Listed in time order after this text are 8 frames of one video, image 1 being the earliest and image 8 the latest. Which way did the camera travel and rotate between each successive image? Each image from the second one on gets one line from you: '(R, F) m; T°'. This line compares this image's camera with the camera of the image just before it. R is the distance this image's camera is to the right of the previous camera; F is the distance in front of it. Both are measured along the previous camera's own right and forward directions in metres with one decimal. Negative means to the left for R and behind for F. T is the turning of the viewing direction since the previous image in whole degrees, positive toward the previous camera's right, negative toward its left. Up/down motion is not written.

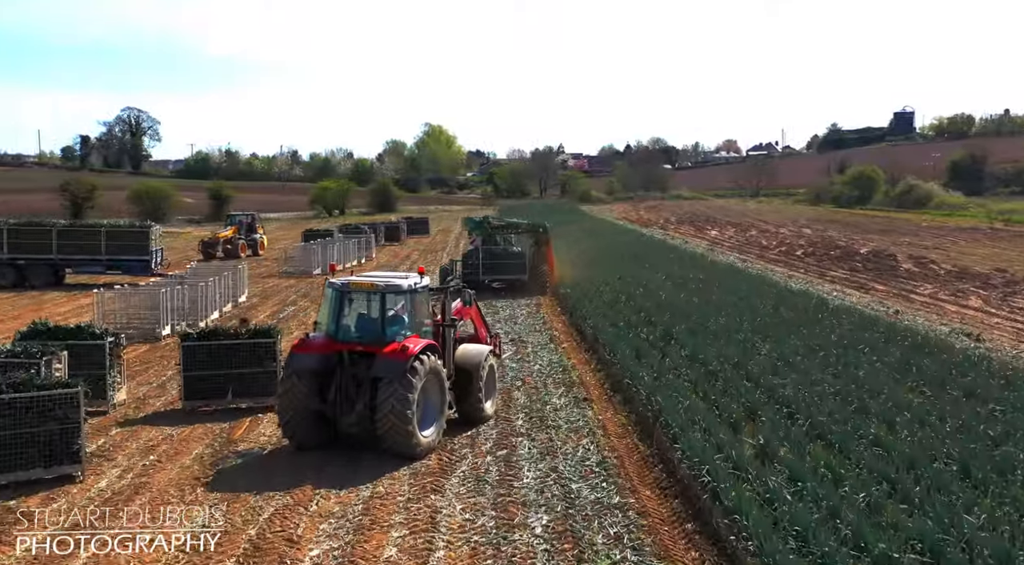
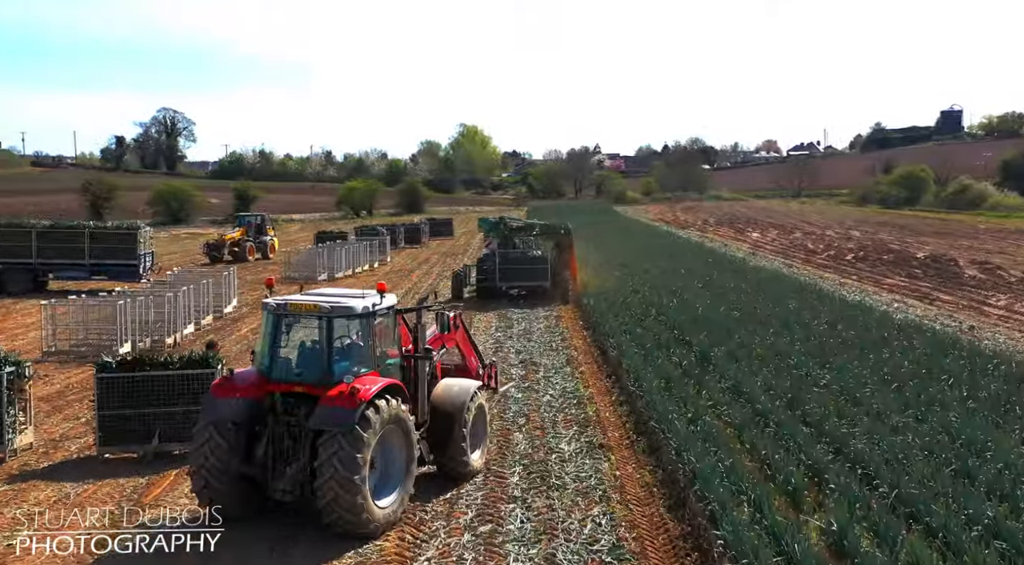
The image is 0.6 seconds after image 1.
(+0.4, +2.2) m; -2°
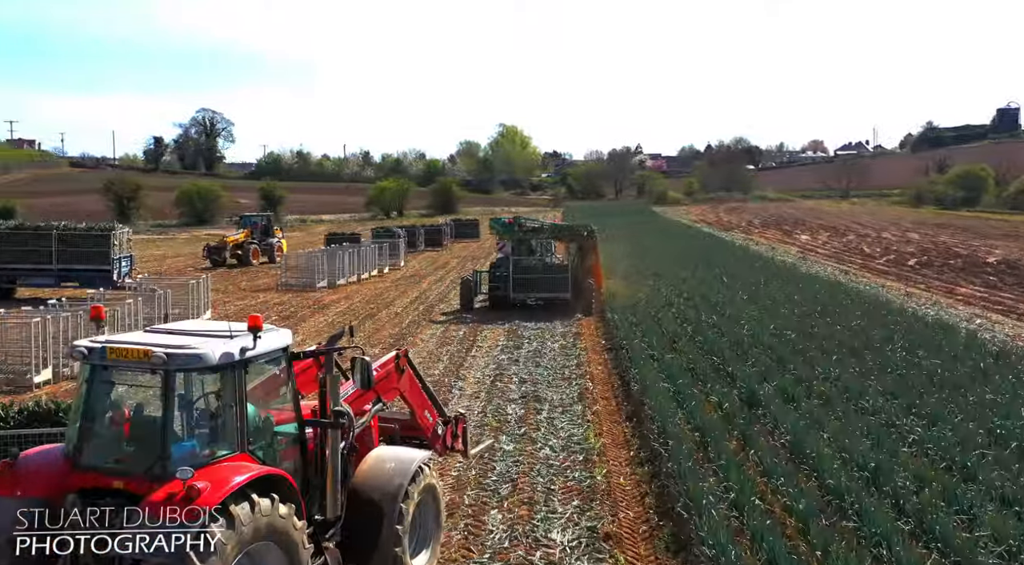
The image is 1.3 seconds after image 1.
(+0.5, +2.6) m; -3°
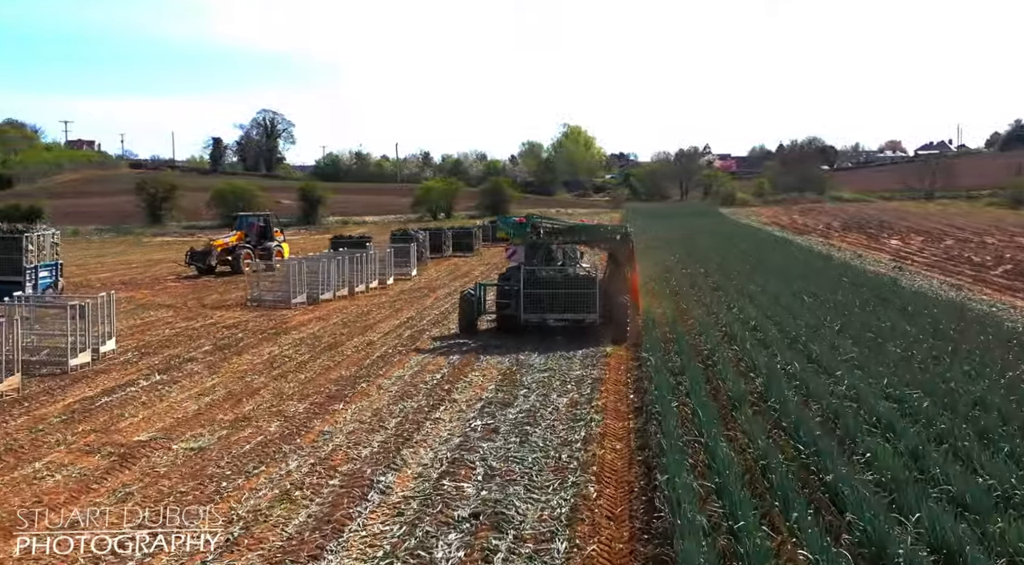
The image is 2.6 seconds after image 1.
(+0.9, +4.5) m; -4°
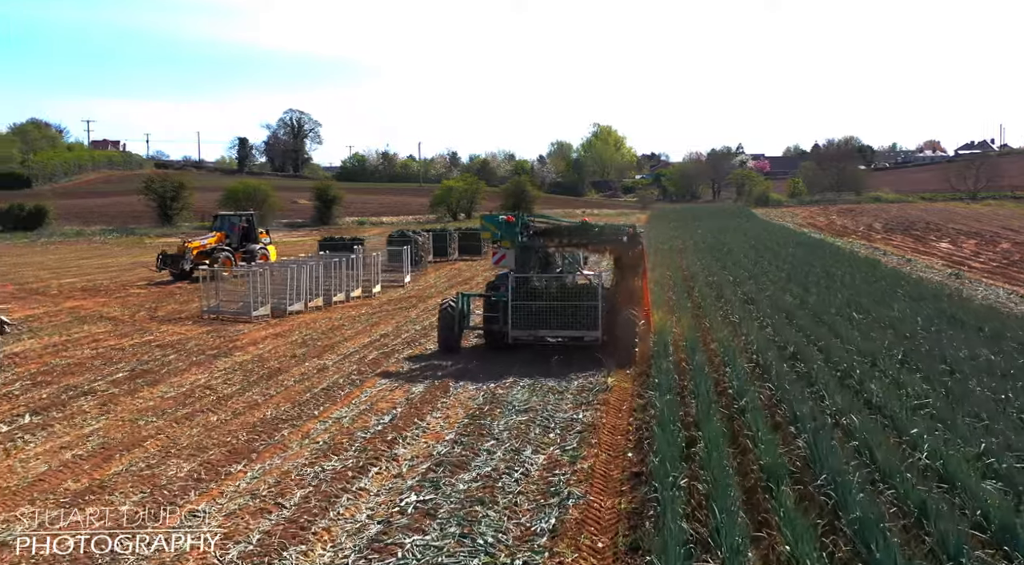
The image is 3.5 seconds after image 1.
(+0.6, +2.6) m; -2°
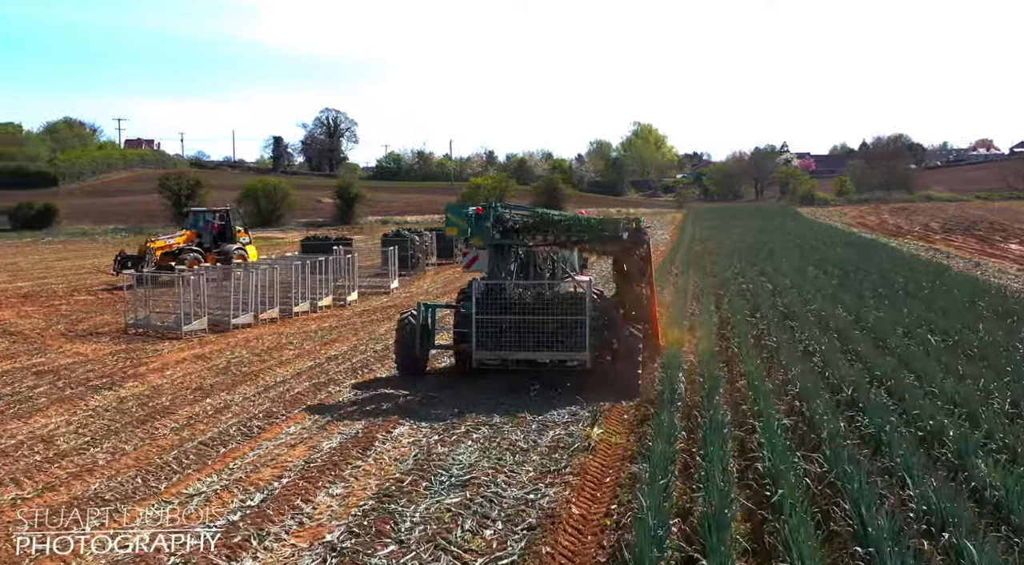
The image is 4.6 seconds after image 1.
(+0.8, +2.9) m; -3°
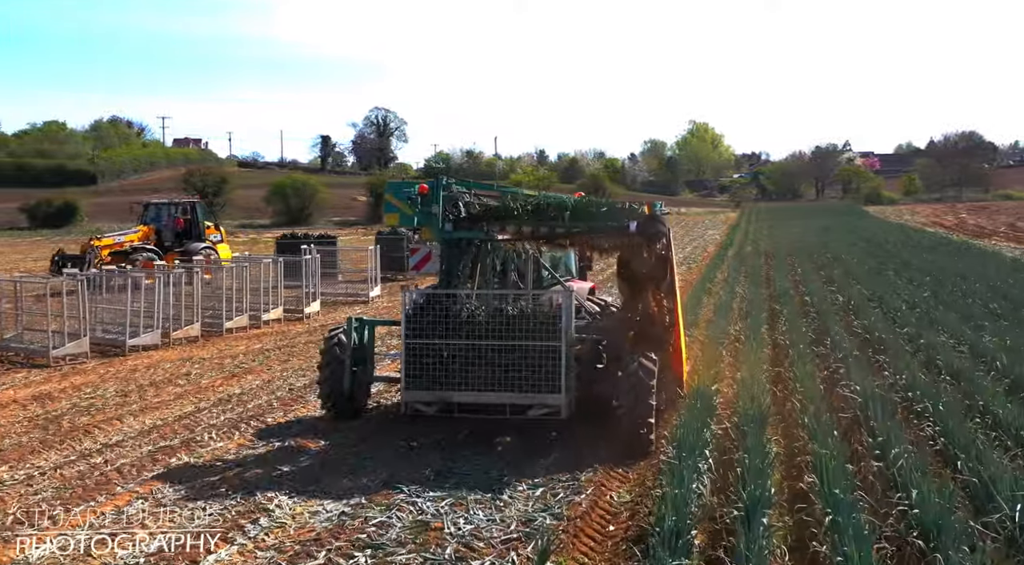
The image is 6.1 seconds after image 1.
(+0.8, +3.5) m; -3°
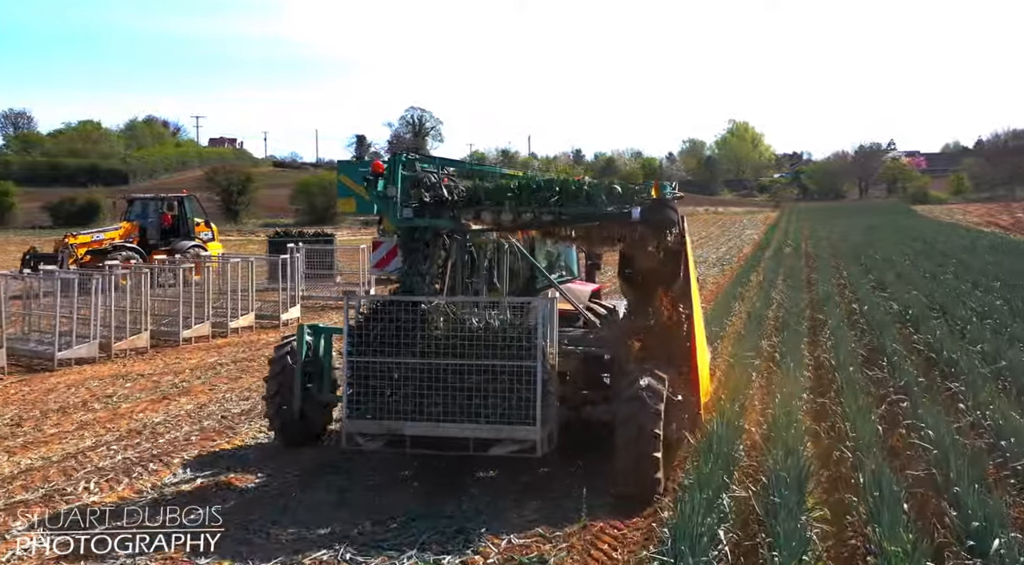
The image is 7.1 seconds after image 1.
(+0.5, +1.6) m; -2°
